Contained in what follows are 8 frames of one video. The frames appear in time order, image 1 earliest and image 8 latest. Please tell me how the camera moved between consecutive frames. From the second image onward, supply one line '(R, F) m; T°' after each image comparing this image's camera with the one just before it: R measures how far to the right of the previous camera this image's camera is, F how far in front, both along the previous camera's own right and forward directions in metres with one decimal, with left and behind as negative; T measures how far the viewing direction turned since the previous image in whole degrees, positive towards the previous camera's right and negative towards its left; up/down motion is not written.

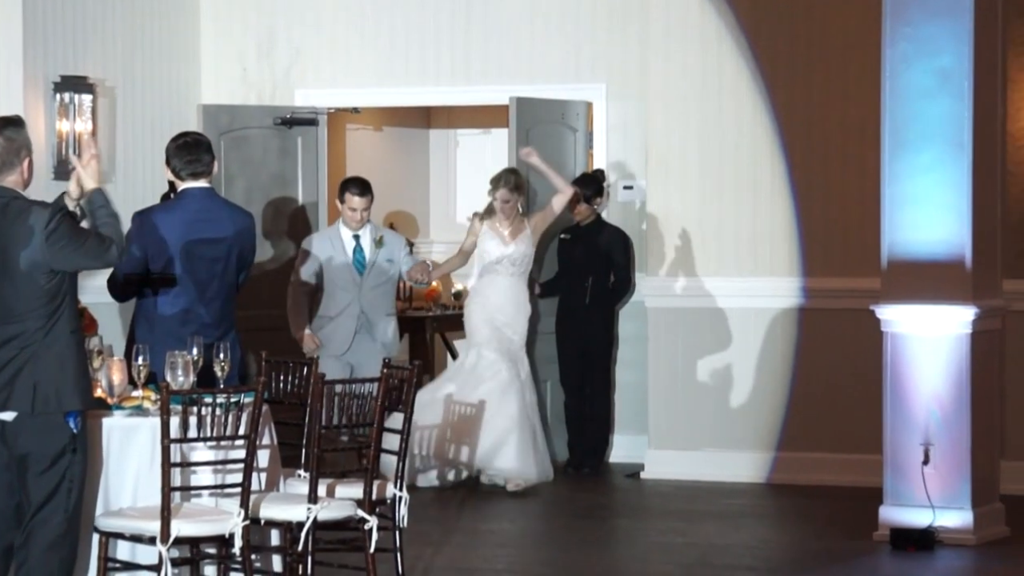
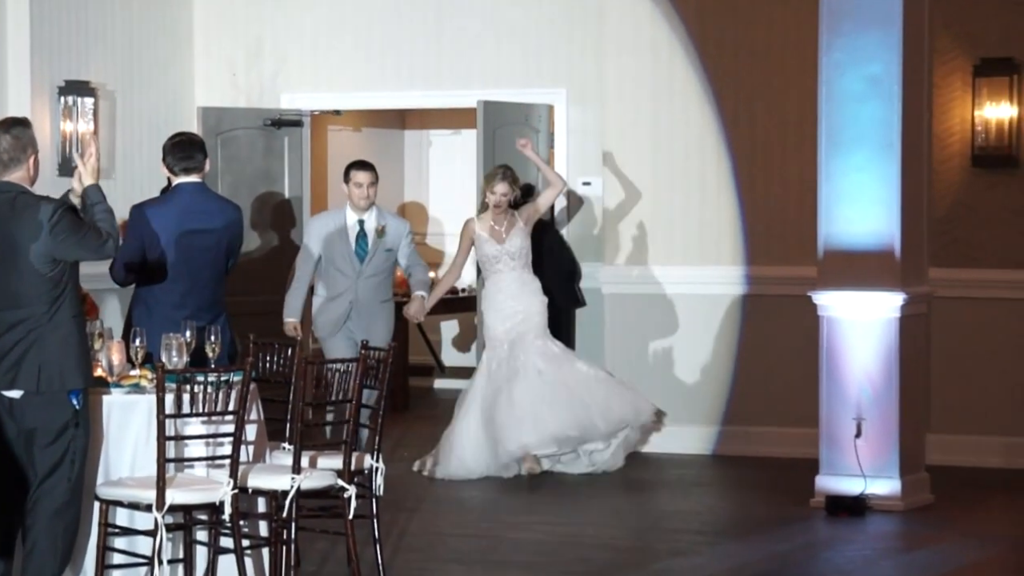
(0.0, -0.4) m; +2°
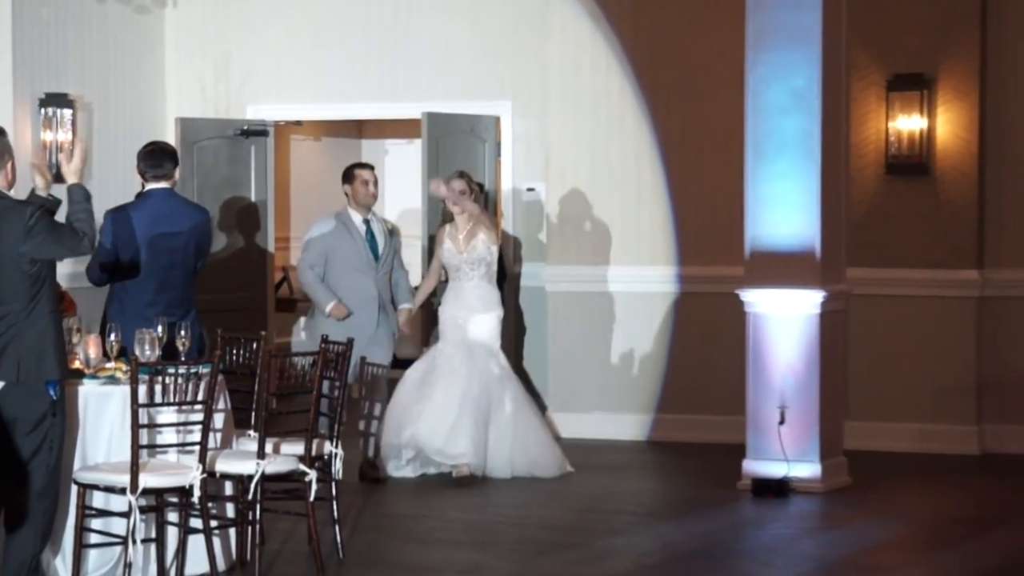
(0.0, -0.4) m; +2°
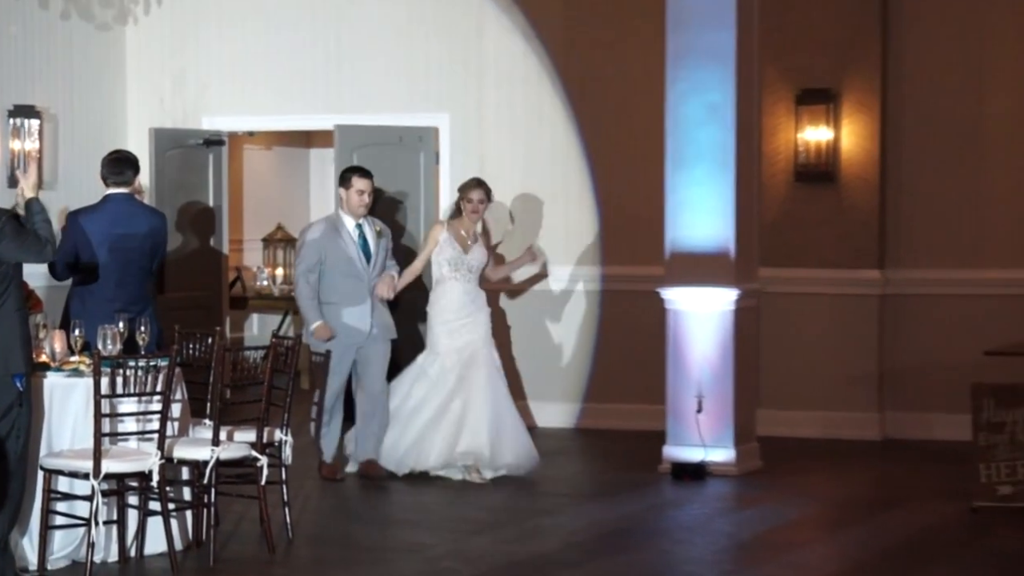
(0.0, -0.5) m; +3°
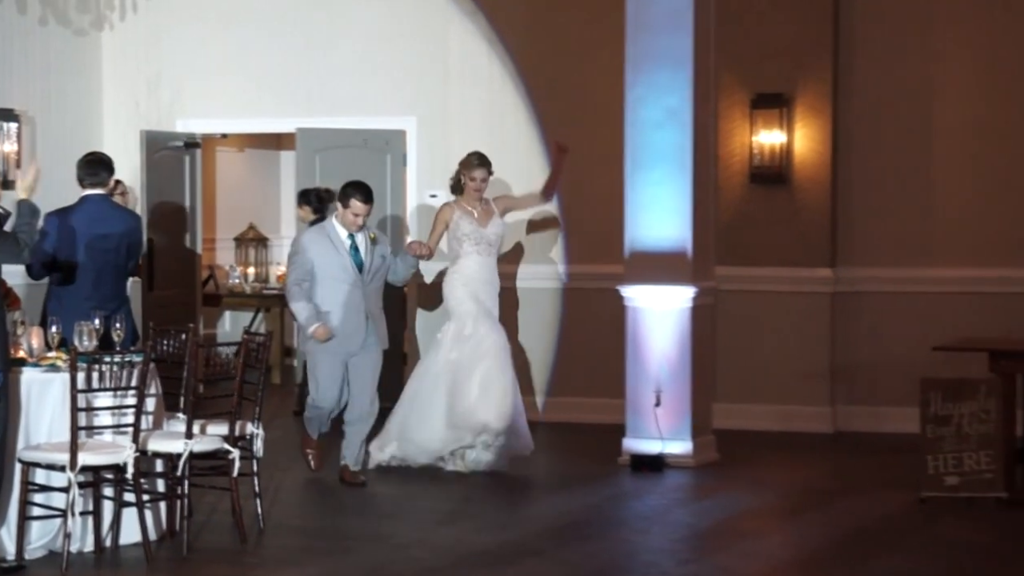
(0.0, -0.2) m; +1°
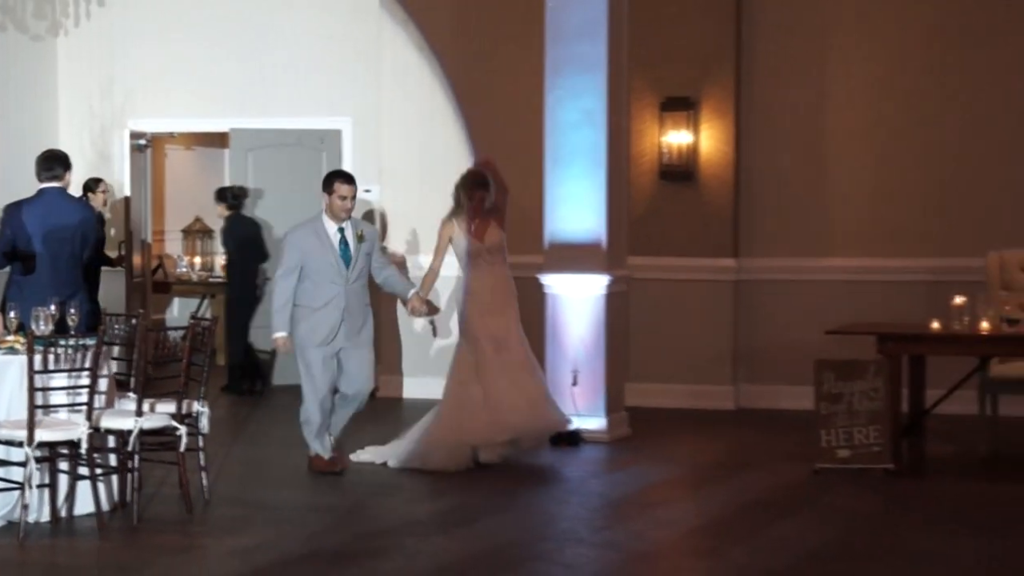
(0.0, -0.6) m; +3°
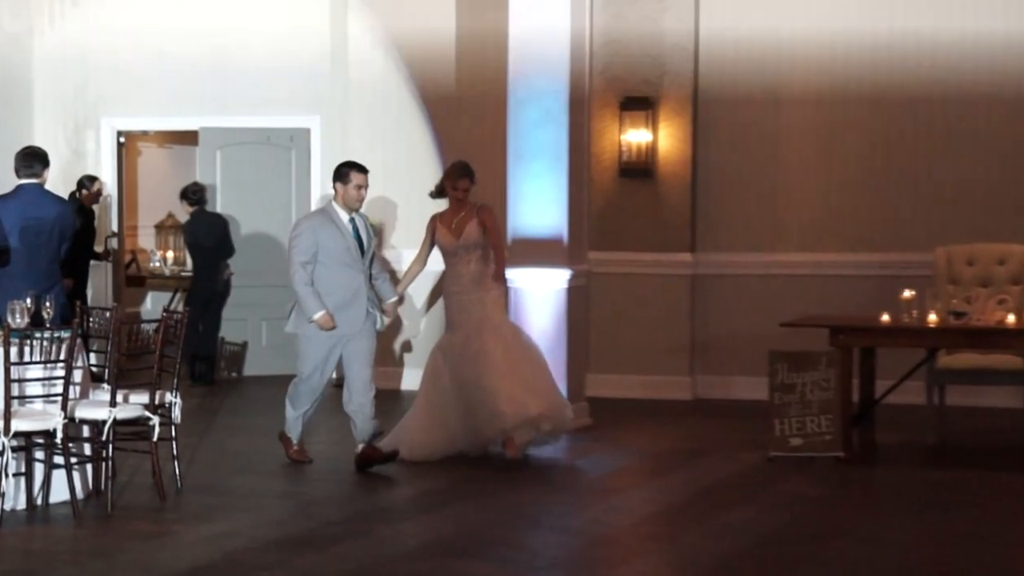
(0.0, -0.2) m; +2°
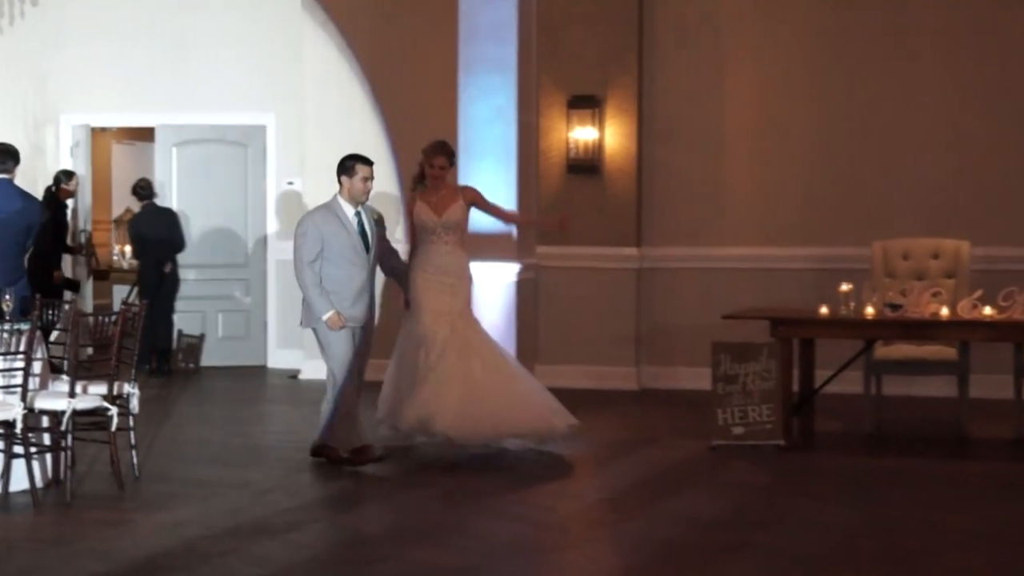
(0.0, -0.2) m; +2°
